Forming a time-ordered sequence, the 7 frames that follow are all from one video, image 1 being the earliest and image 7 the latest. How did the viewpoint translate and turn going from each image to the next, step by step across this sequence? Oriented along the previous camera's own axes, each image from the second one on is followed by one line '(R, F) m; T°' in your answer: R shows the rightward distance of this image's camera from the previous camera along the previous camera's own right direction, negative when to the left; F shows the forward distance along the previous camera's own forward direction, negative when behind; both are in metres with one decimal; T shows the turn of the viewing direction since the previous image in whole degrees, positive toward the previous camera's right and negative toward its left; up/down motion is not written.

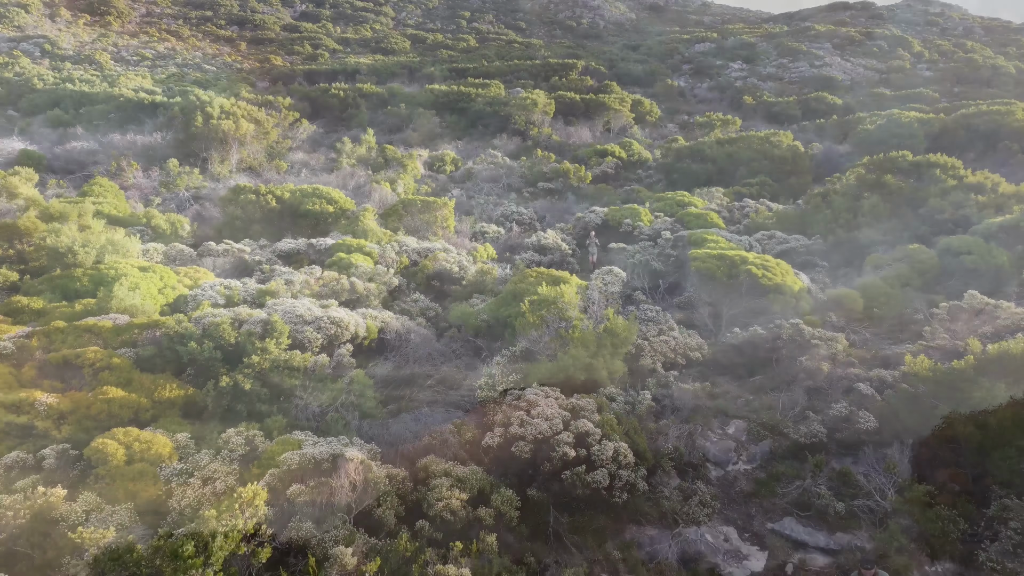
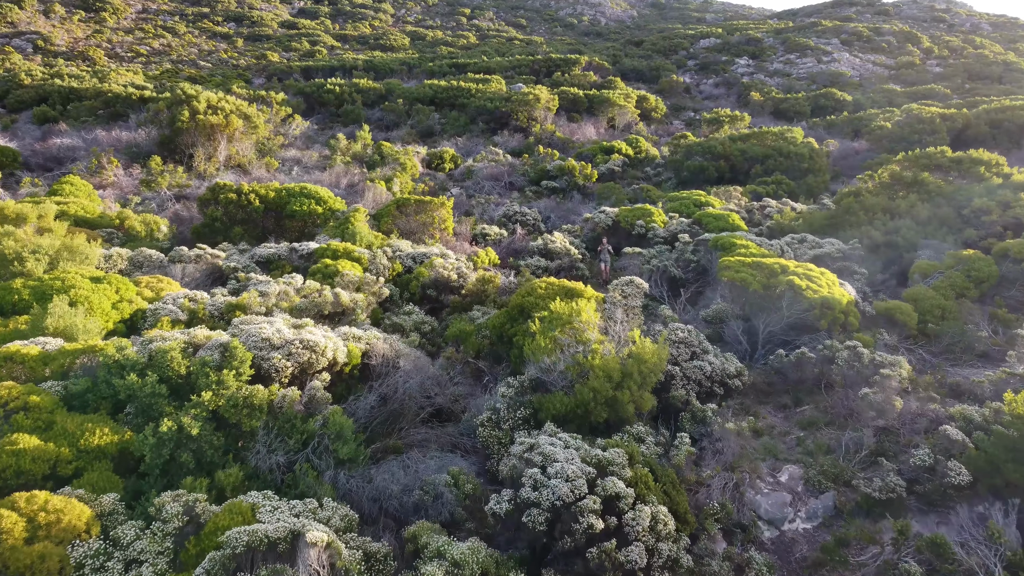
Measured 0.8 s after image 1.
(-0.1, +1.0) m; 0°
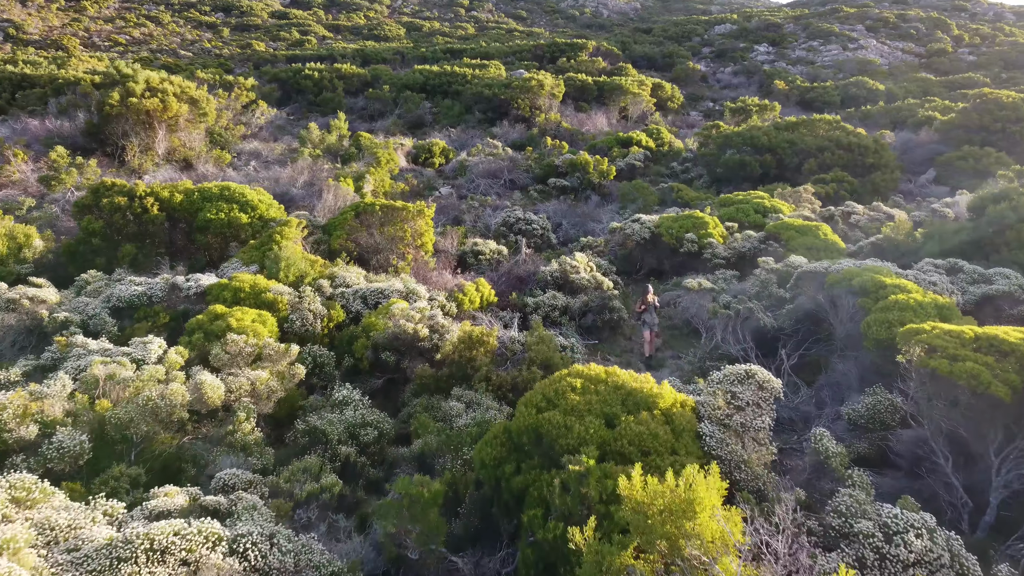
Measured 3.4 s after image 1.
(0.0, +3.4) m; 0°
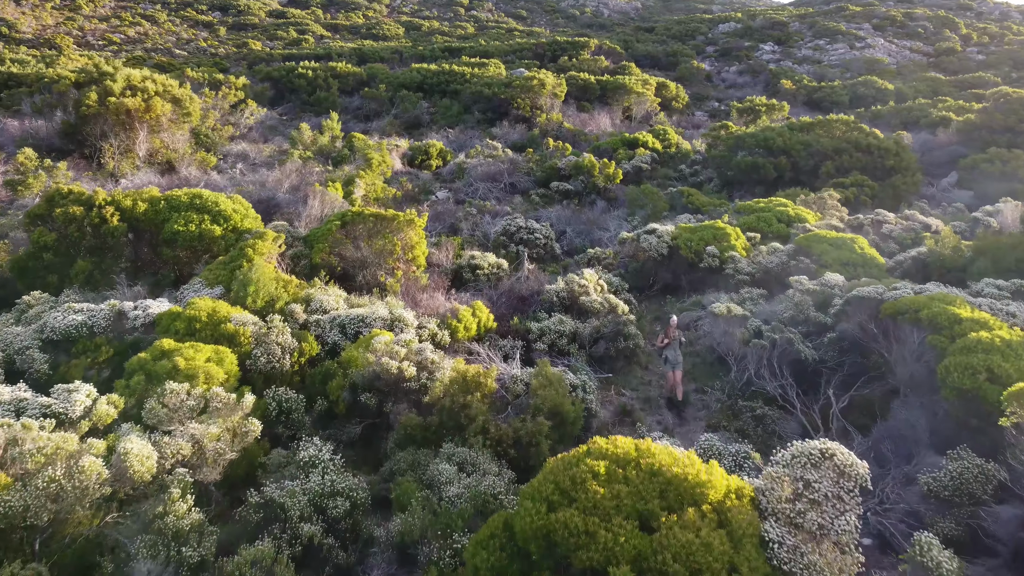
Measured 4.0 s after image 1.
(0.0, +0.9) m; 0°
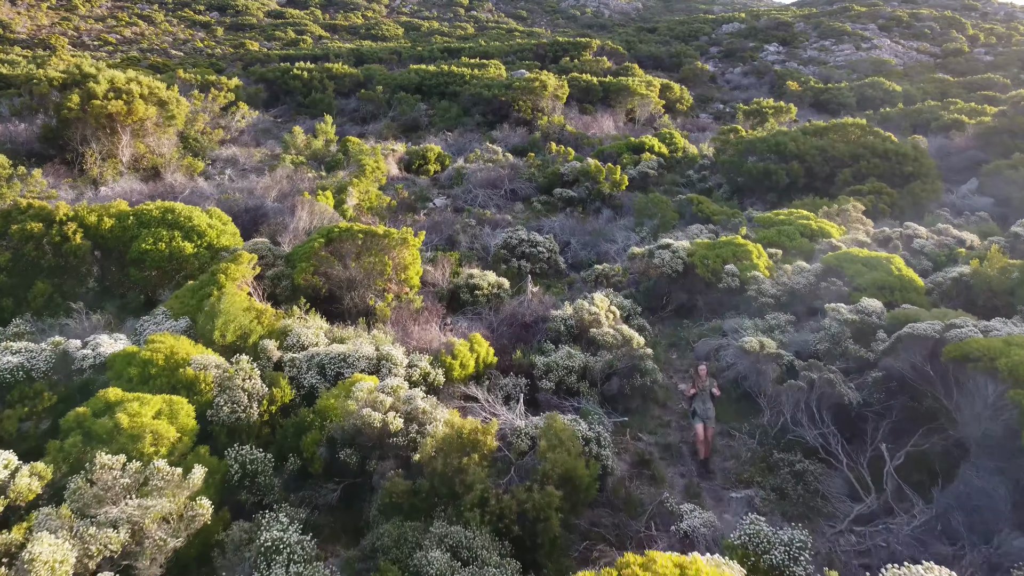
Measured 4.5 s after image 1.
(0.0, +0.7) m; 0°
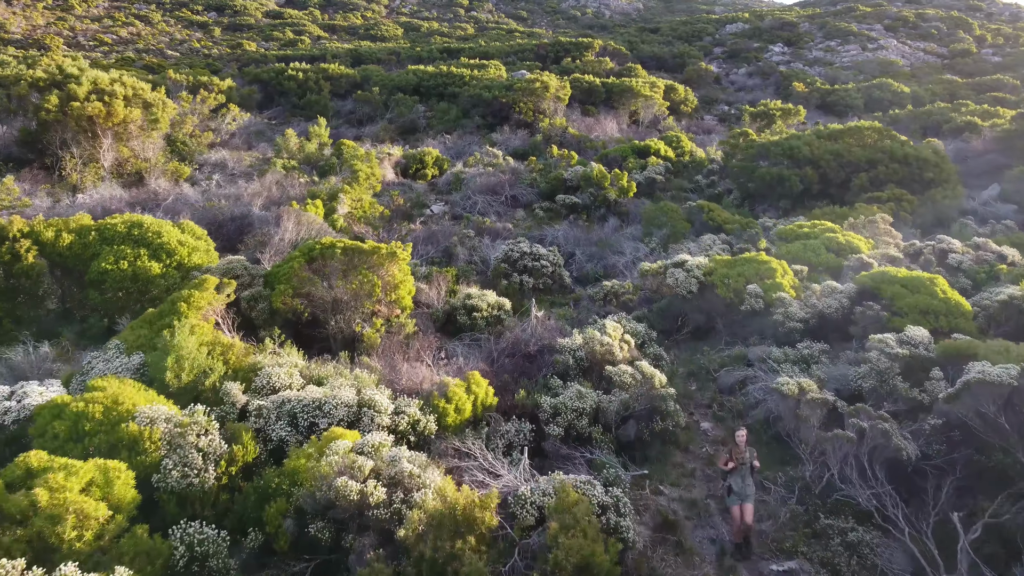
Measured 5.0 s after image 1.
(0.0, +0.7) m; 0°
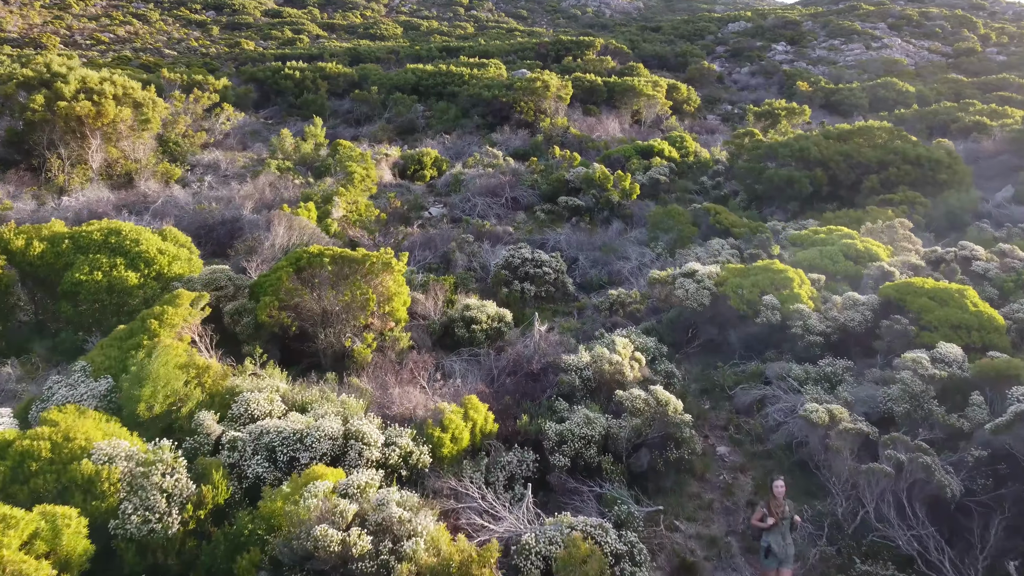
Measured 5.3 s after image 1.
(0.0, +0.4) m; 0°
